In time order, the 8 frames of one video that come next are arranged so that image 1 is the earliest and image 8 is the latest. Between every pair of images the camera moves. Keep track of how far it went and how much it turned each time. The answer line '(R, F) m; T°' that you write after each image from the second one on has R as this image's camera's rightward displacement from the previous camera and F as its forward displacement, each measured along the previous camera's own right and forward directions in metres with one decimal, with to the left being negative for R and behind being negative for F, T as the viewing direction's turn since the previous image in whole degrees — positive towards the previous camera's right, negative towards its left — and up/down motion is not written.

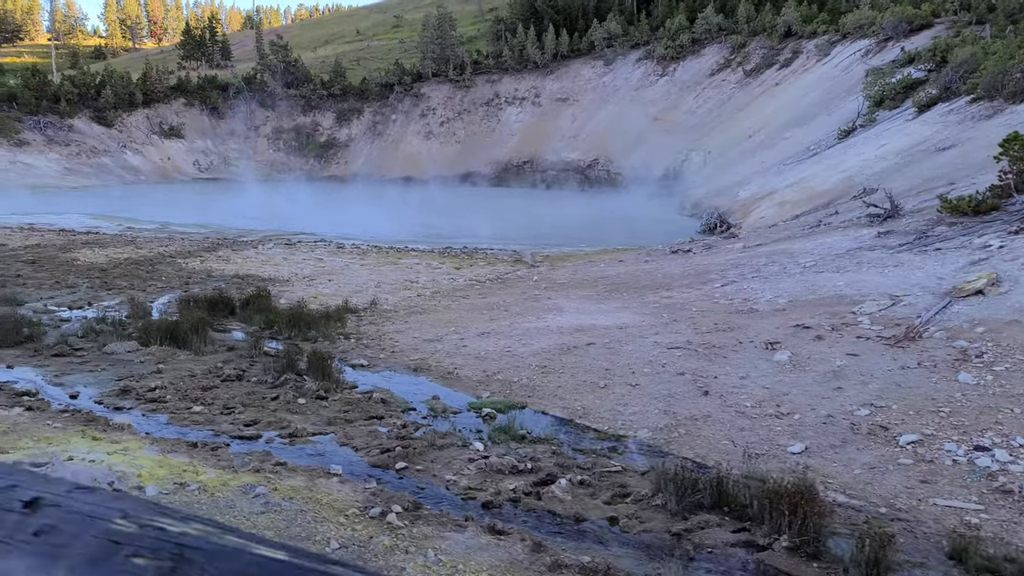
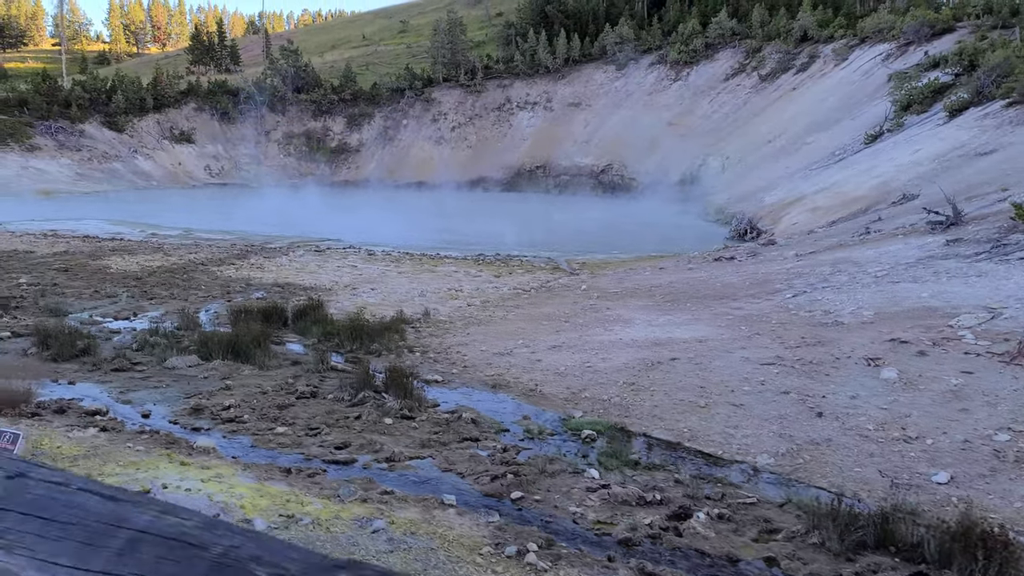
(-0.6, +0.3) m; 0°
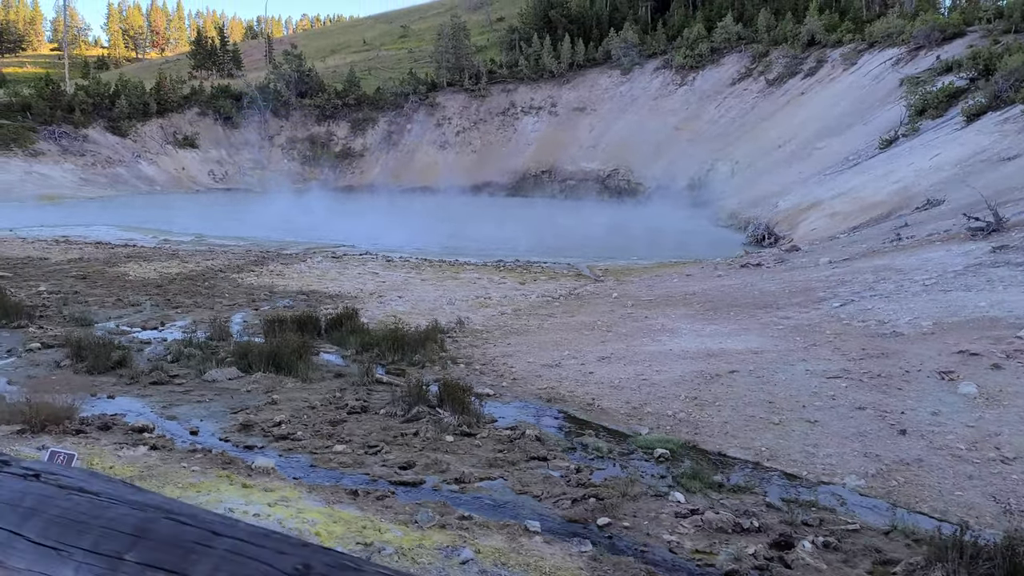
(-0.4, +0.2) m; 0°
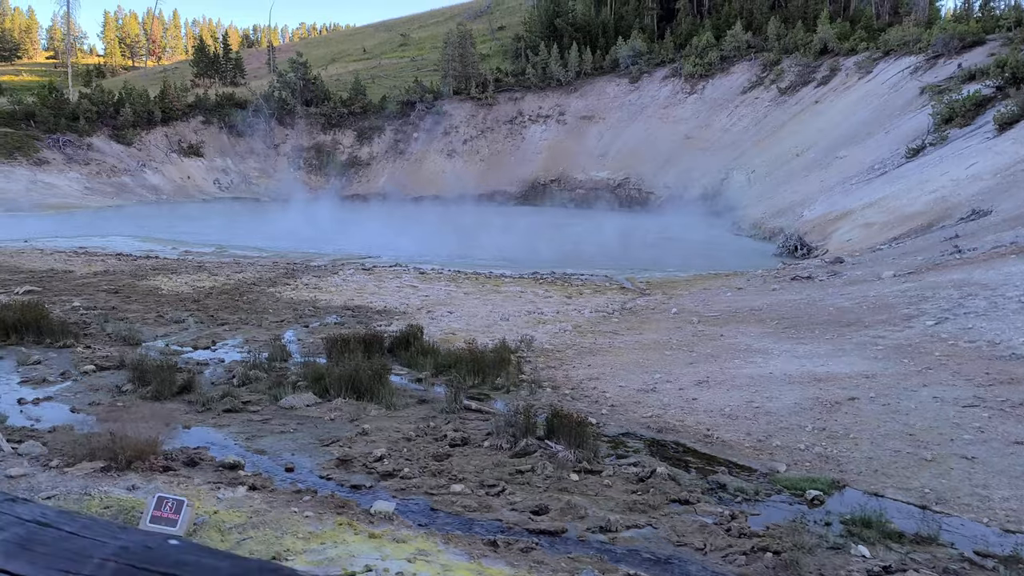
(-0.7, +0.4) m; 0°
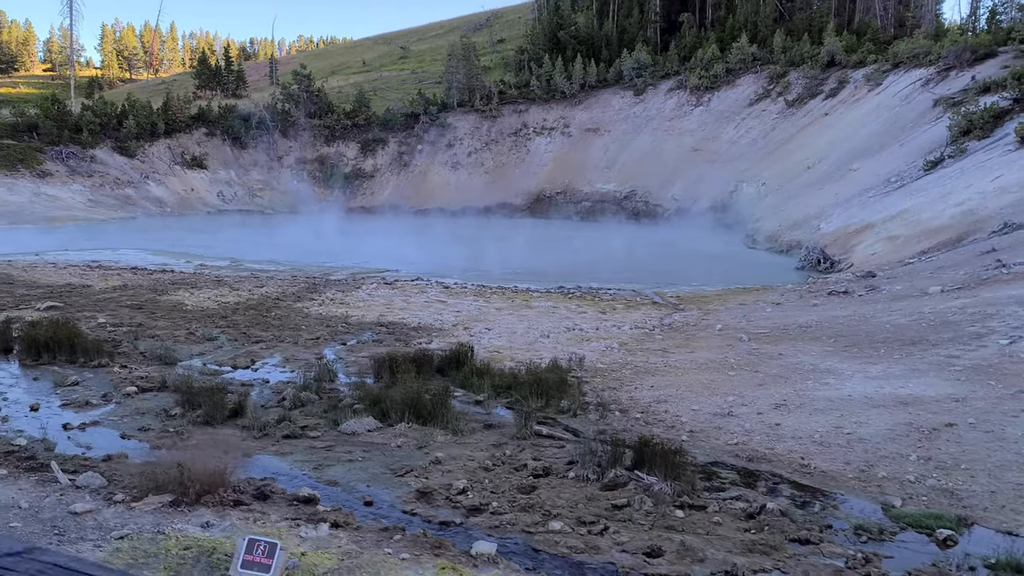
(-0.5, +0.3) m; 0°
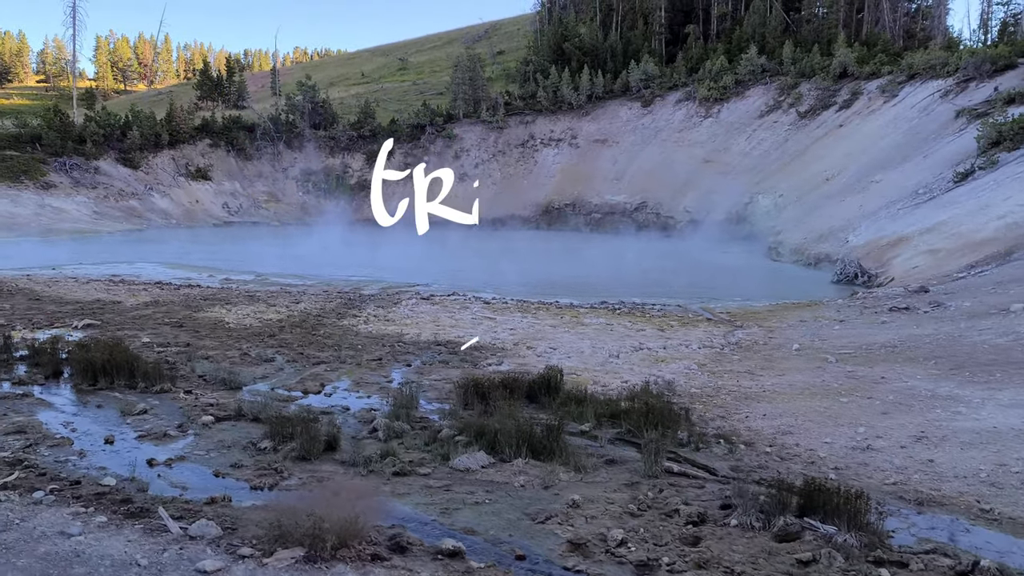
(-0.8, +0.5) m; 0°
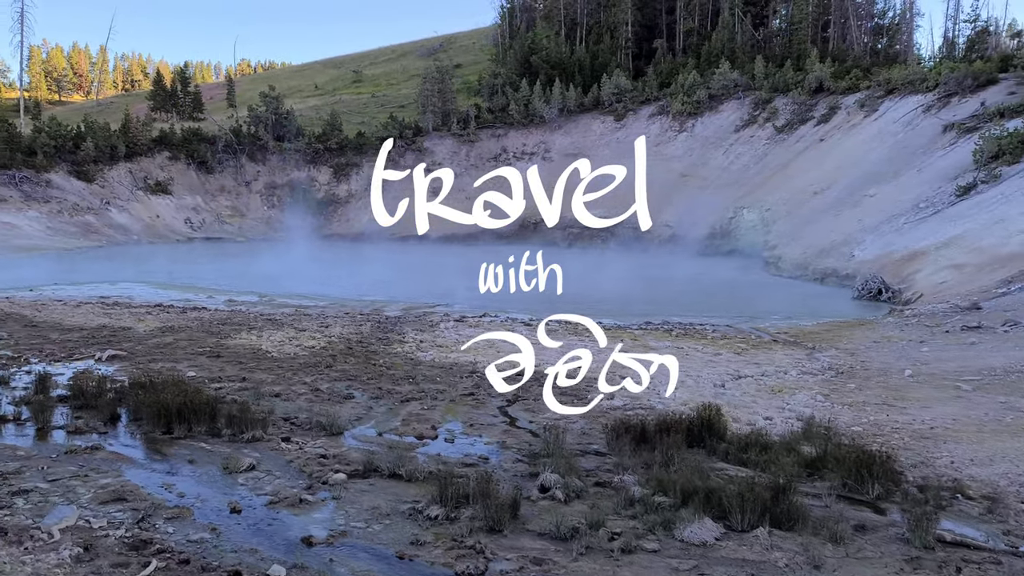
(-1.5, +0.9) m; +3°
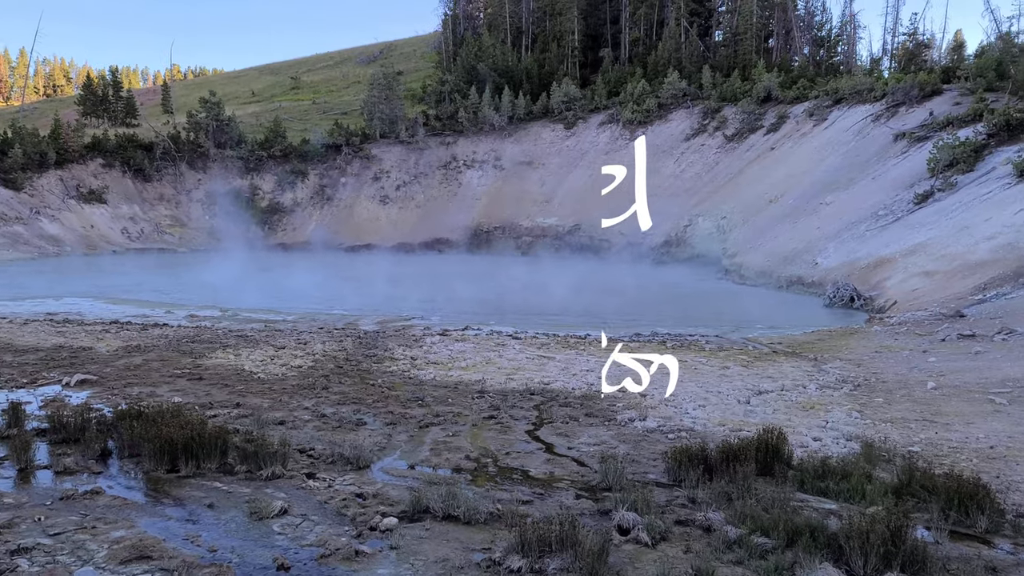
(-0.7, +0.6) m; +4°
